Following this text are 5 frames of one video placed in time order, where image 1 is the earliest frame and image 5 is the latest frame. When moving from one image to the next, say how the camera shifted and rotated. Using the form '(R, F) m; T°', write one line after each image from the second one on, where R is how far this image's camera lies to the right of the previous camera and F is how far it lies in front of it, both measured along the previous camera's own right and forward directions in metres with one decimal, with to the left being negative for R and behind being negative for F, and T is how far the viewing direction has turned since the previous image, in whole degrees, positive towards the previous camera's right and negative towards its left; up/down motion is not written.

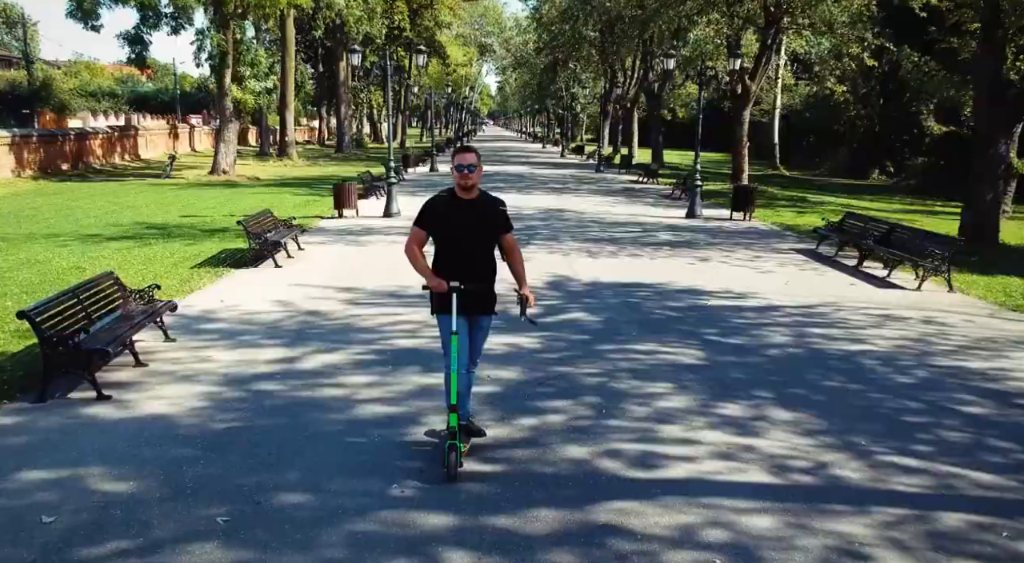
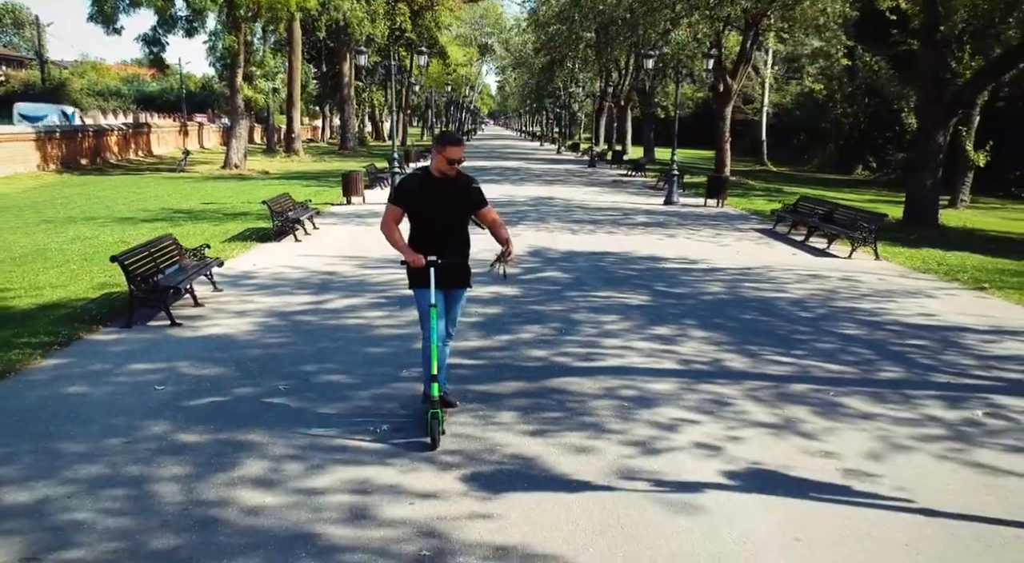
(+0.2, -2.0) m; 0°
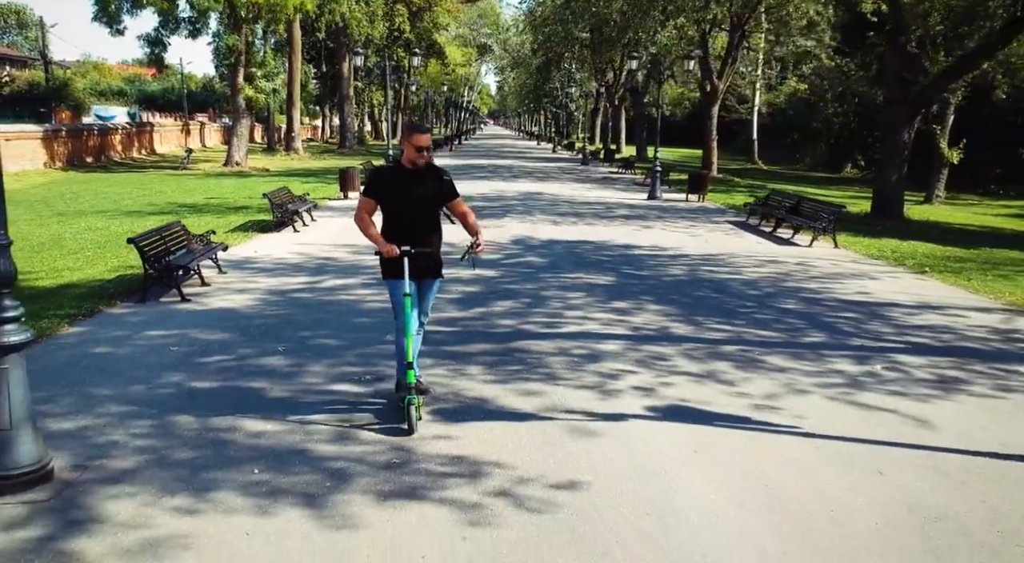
(+0.3, -1.0) m; 0°
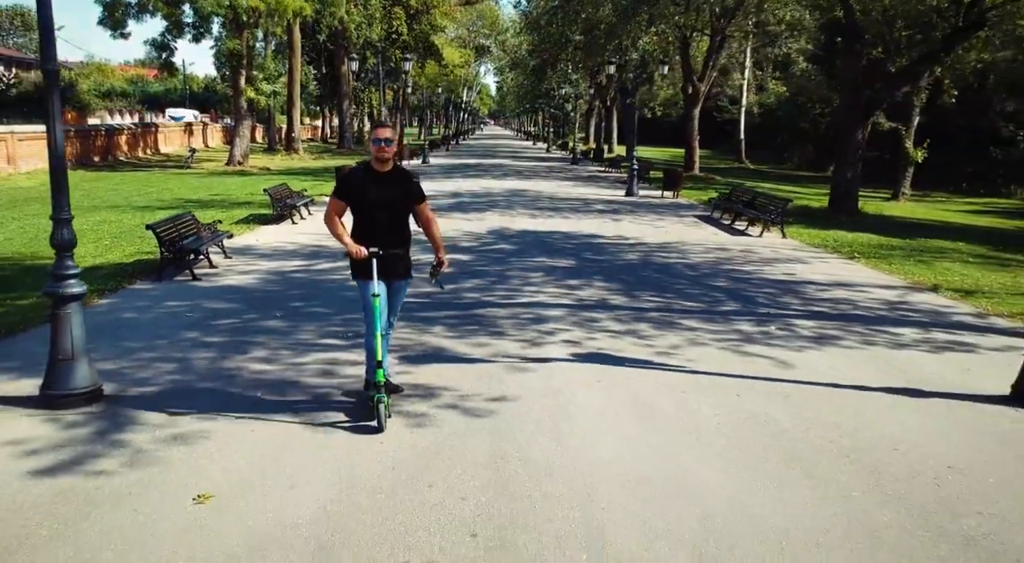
(+0.4, -1.5) m; 0°
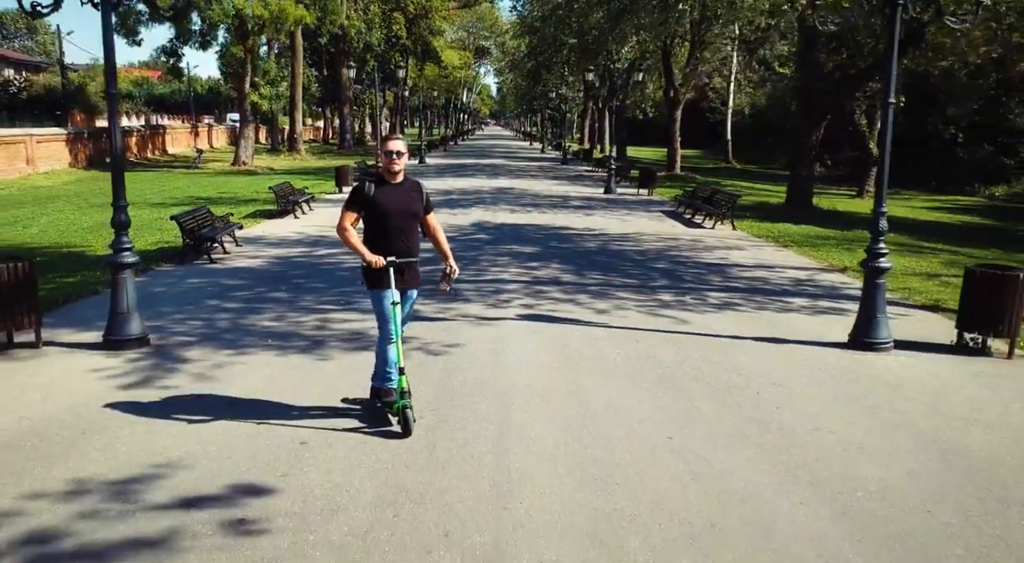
(+0.5, -1.9) m; 0°
